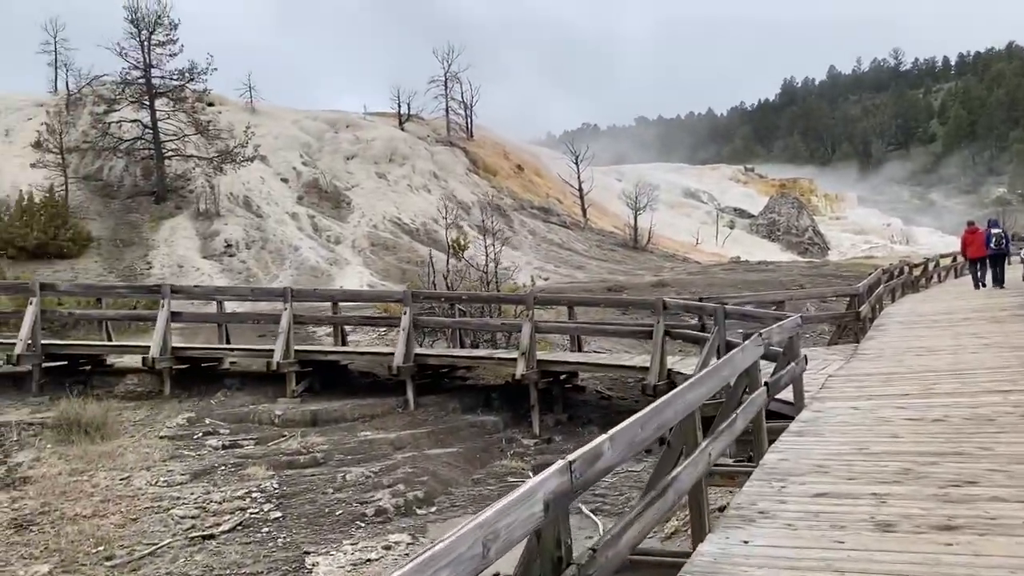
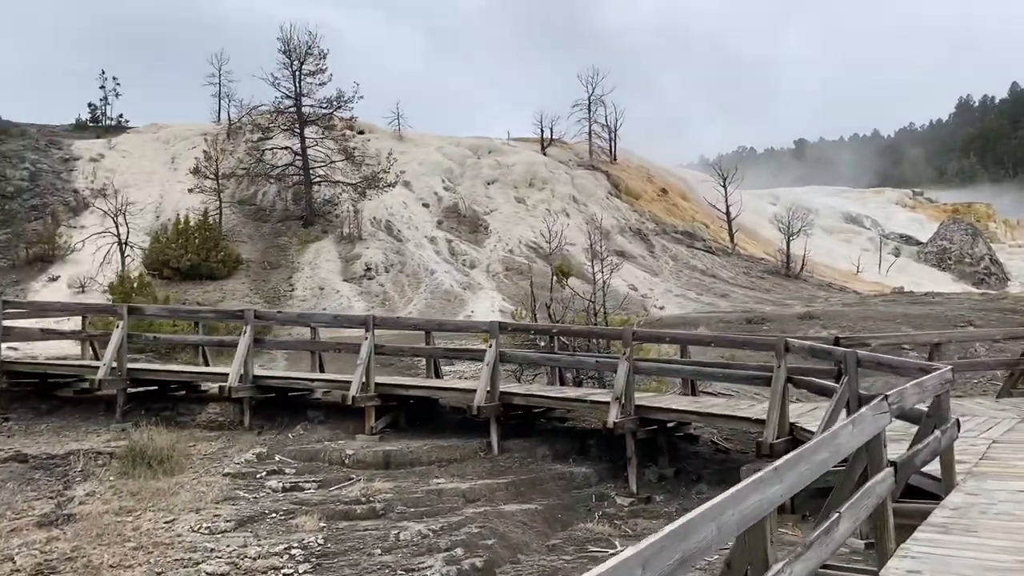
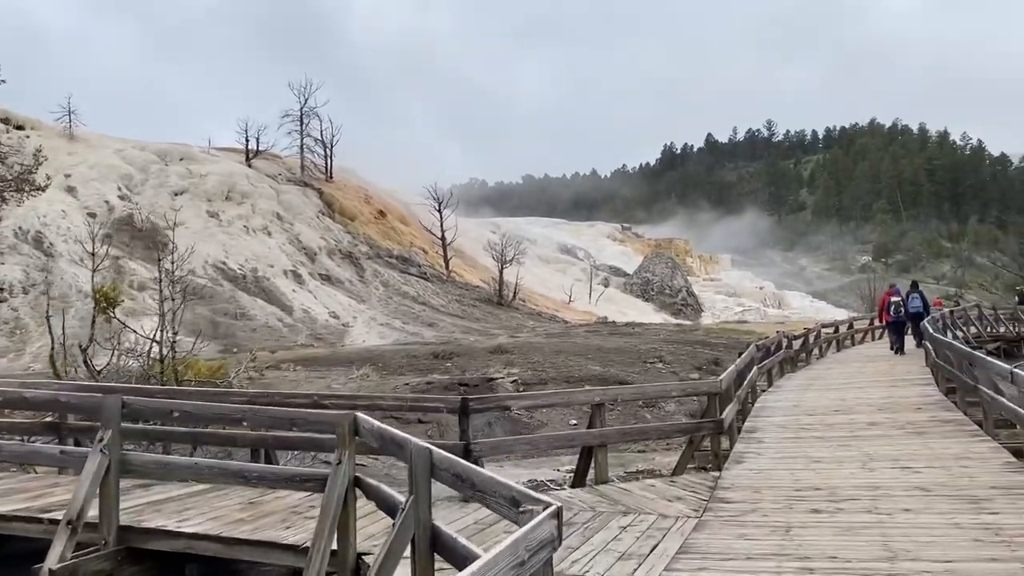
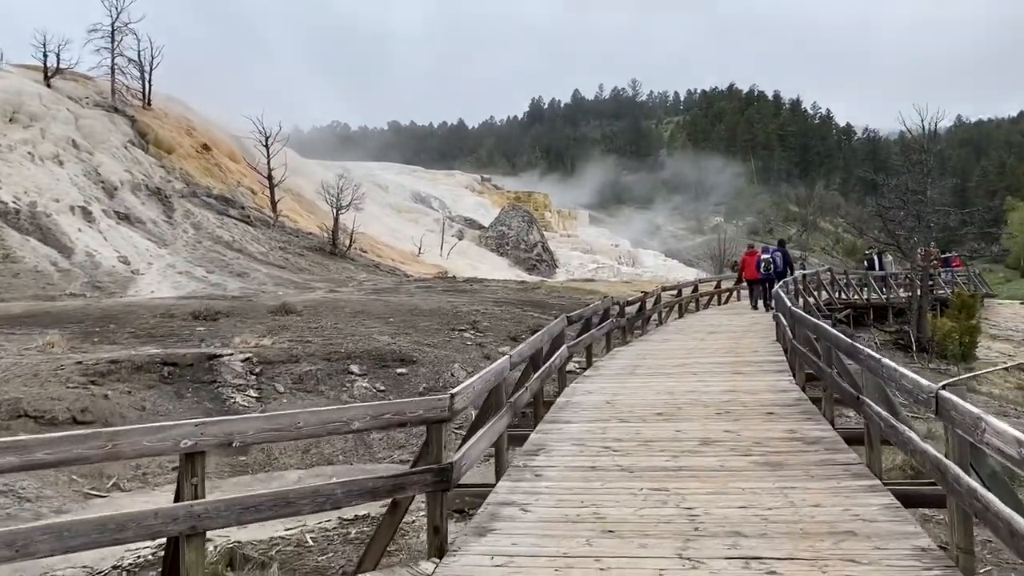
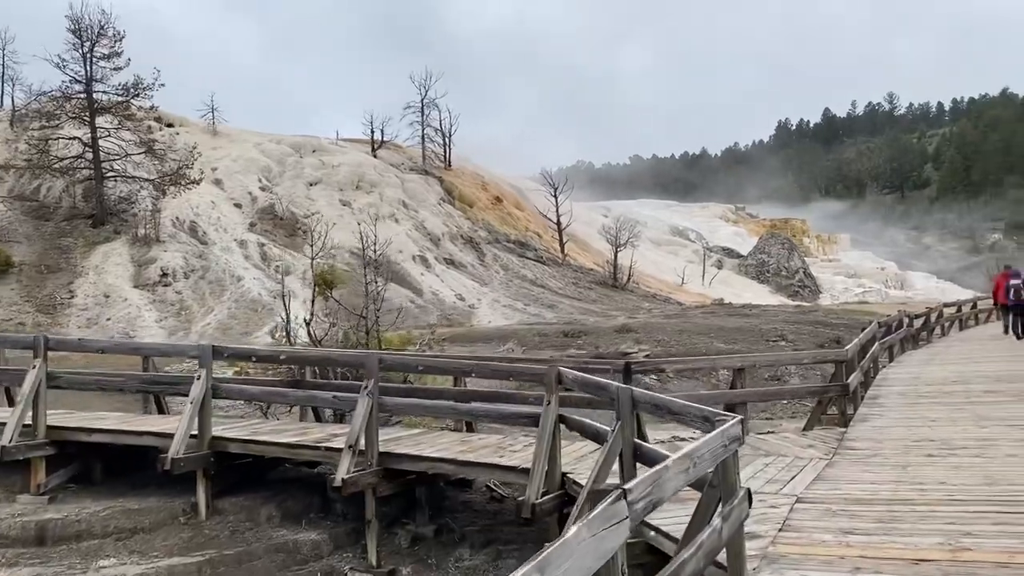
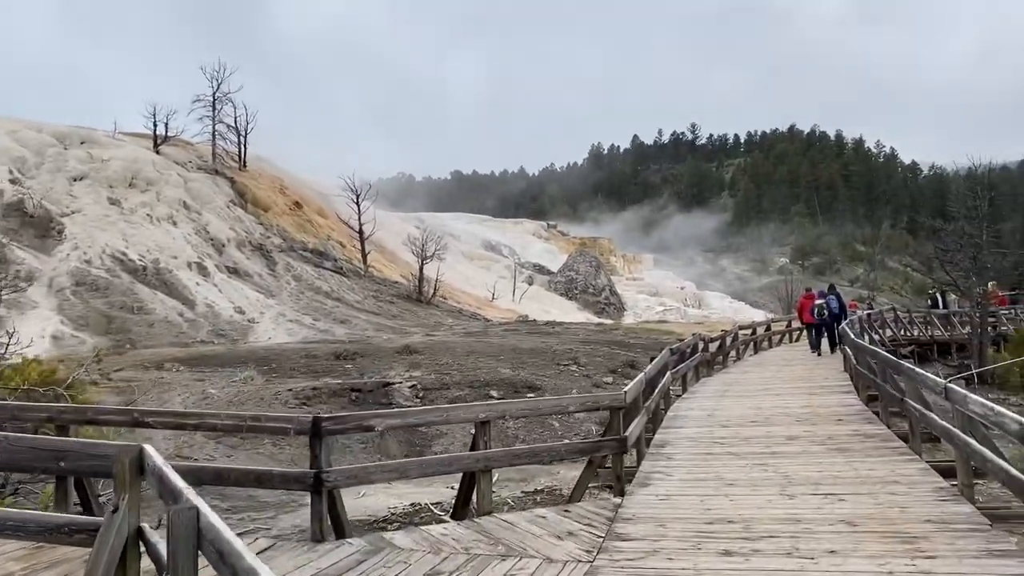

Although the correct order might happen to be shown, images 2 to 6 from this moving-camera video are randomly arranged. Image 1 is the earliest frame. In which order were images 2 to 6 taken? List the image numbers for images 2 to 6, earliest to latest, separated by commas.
2, 5, 3, 6, 4
